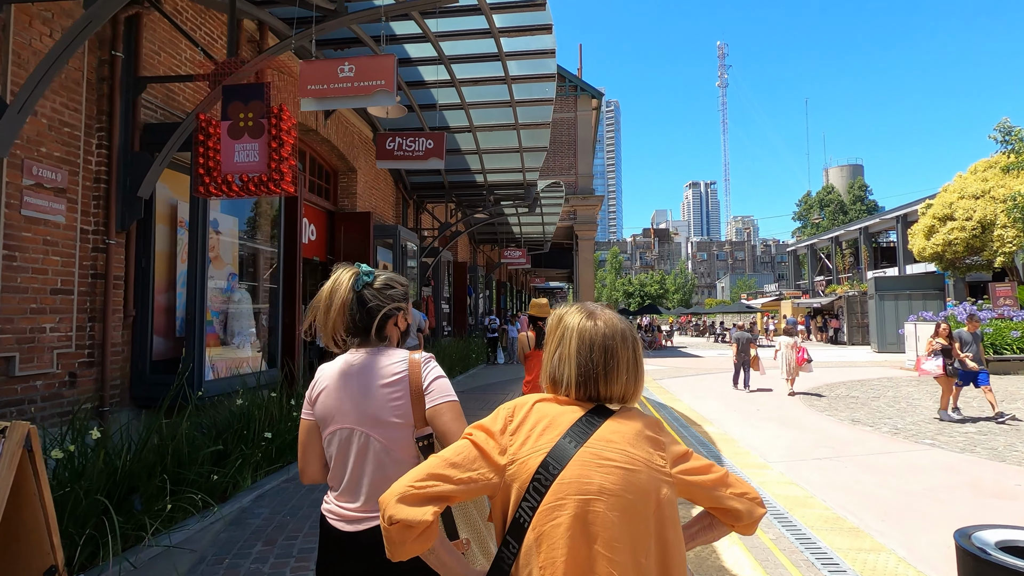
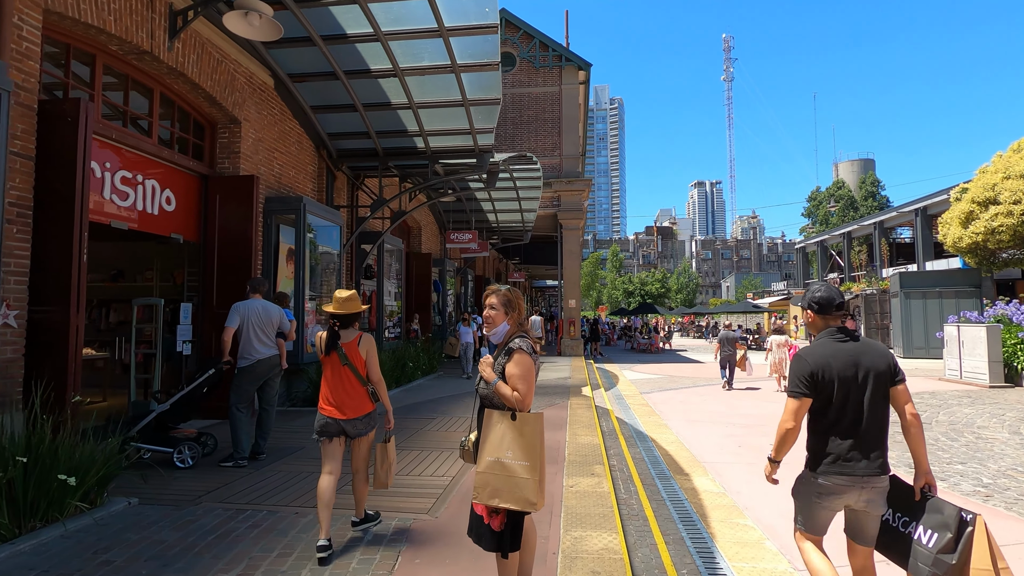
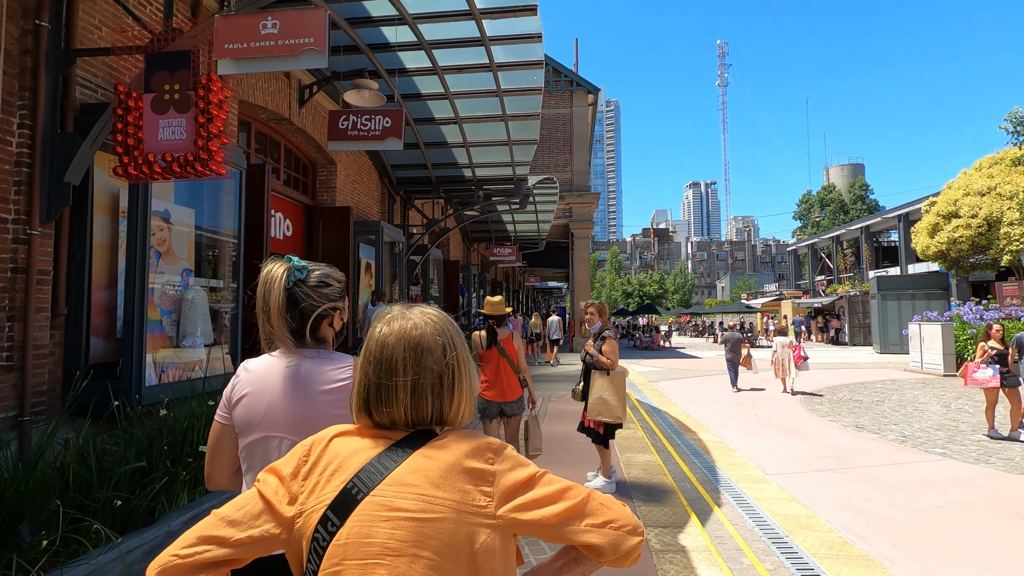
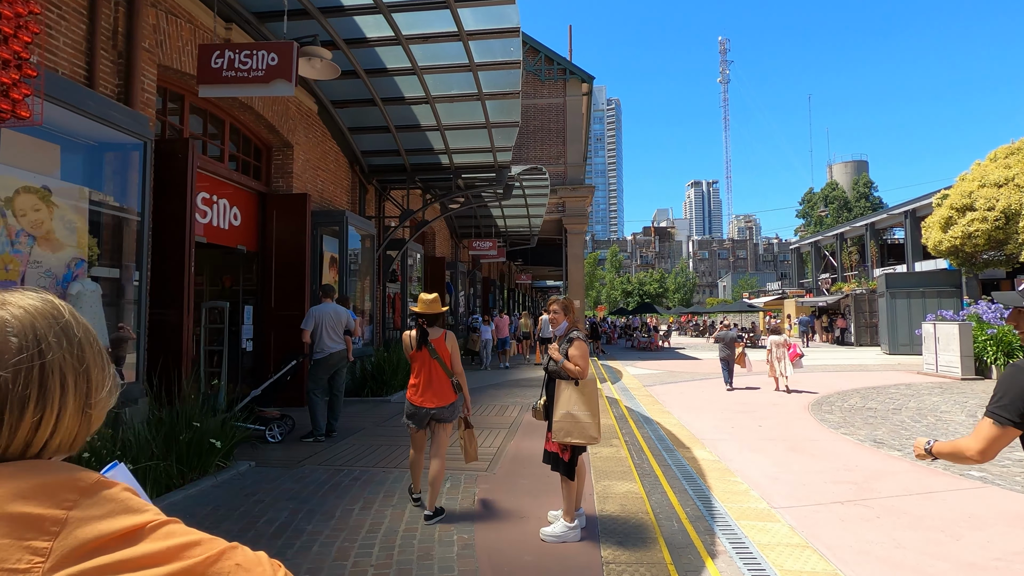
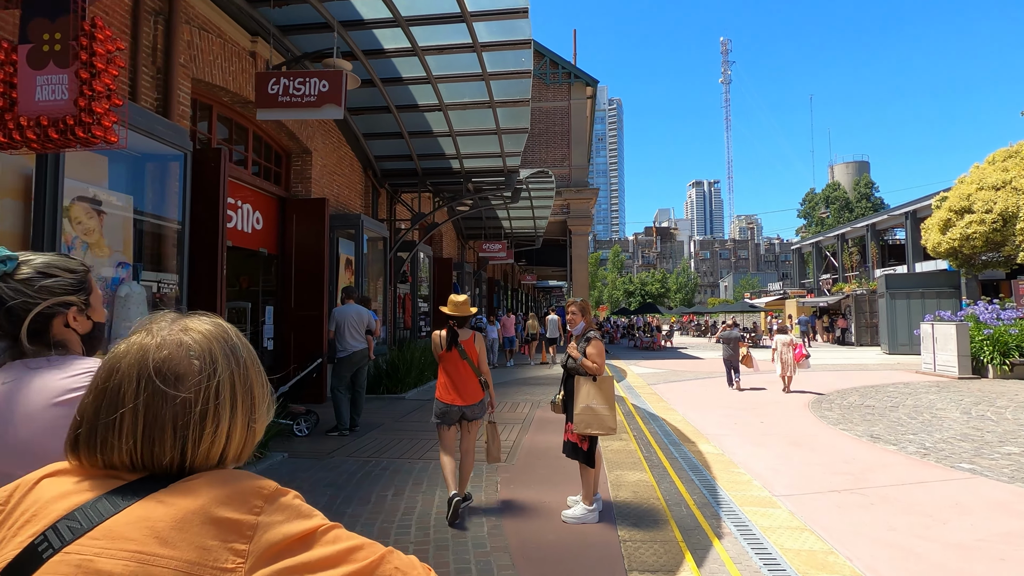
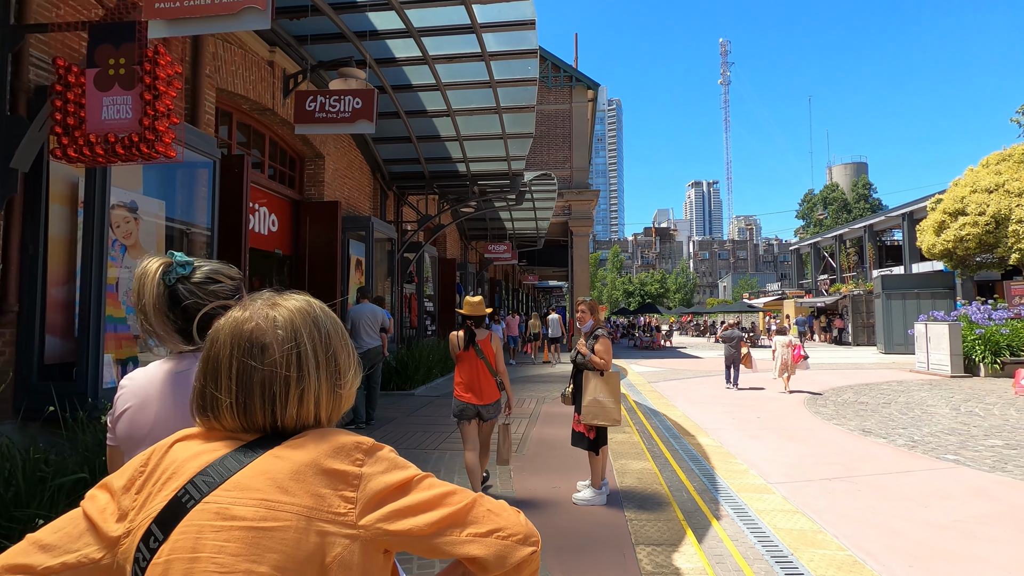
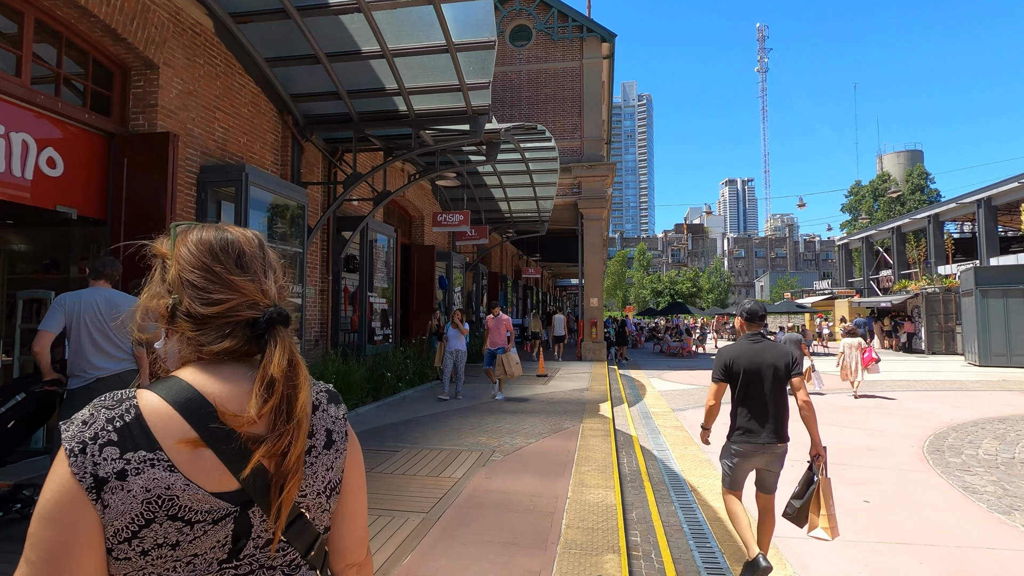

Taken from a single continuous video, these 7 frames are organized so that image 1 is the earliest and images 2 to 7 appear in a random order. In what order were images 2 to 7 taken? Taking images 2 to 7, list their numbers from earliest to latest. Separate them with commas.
3, 6, 5, 4, 2, 7
